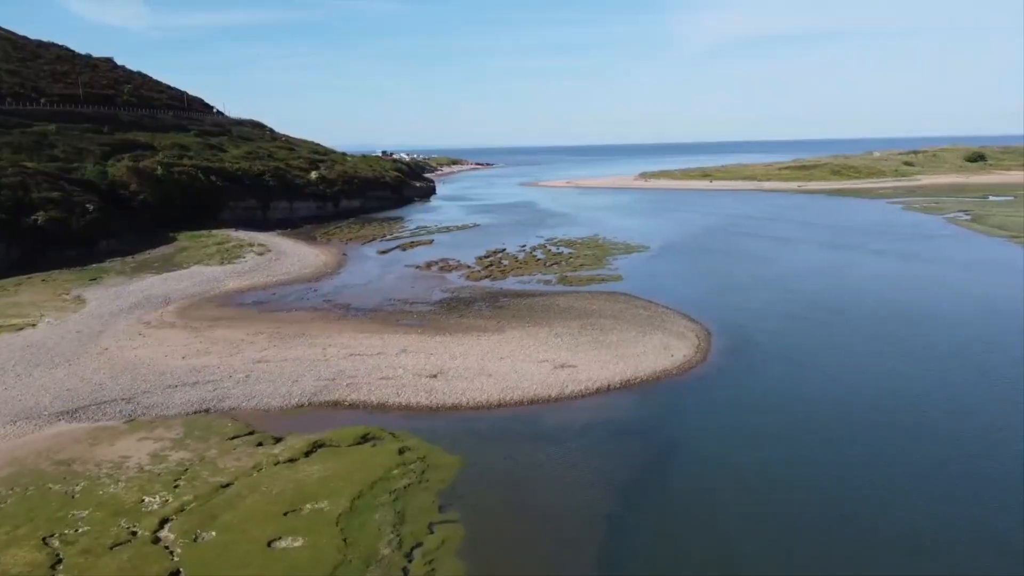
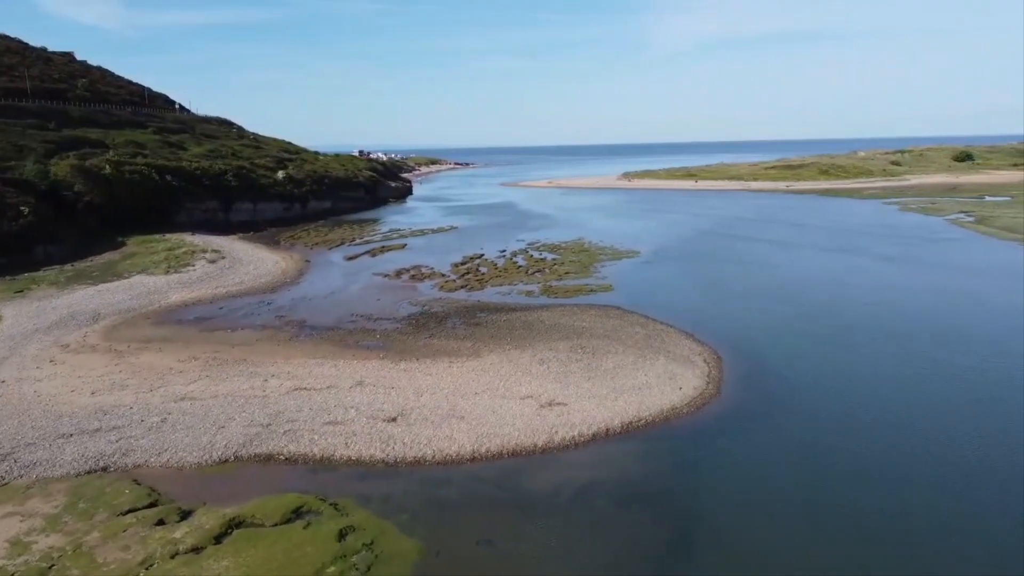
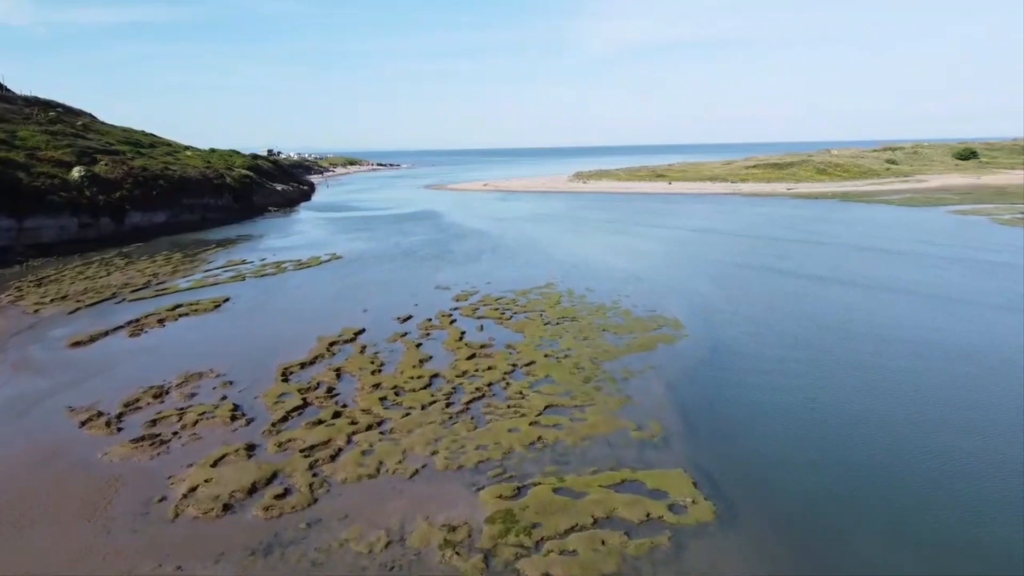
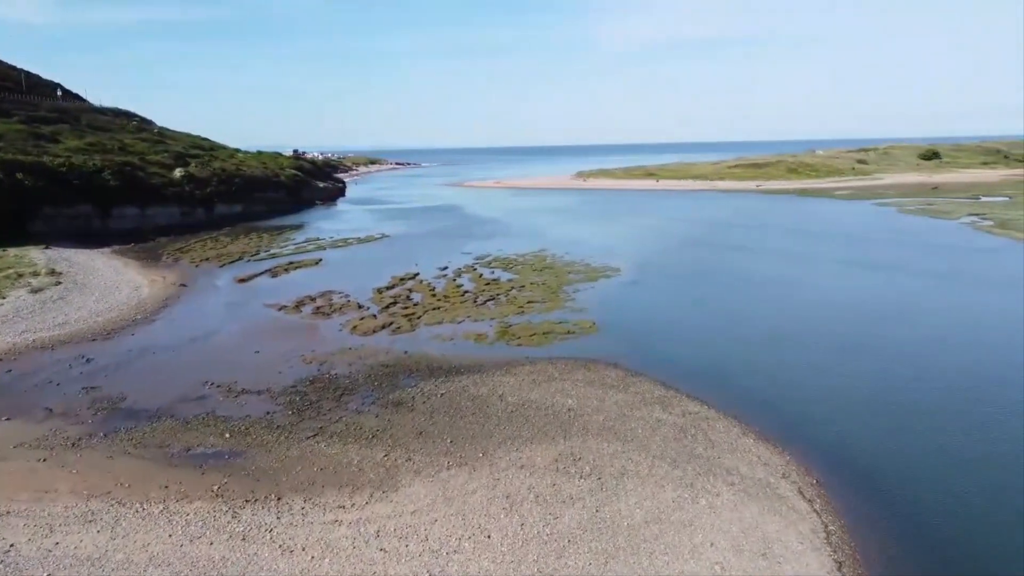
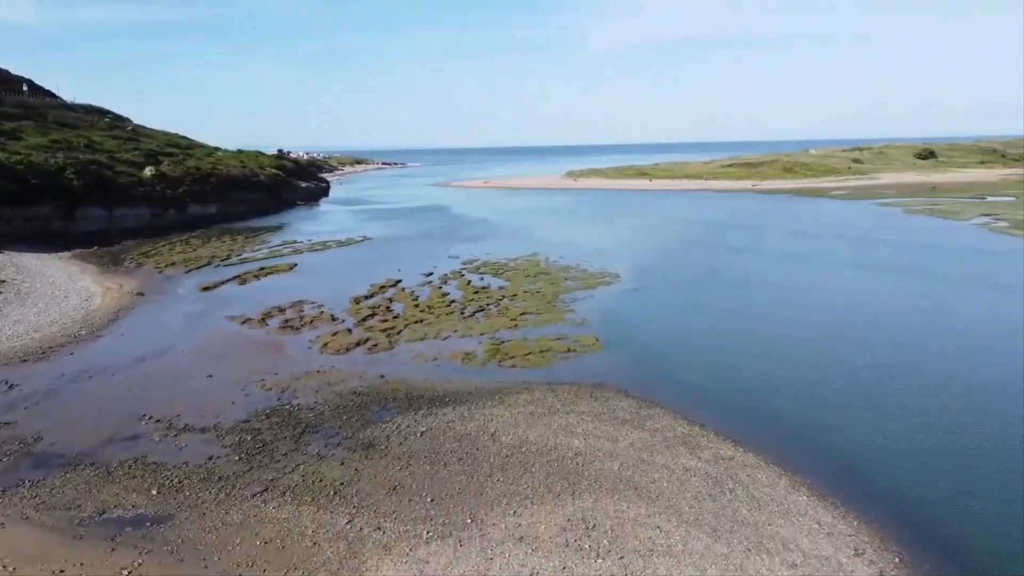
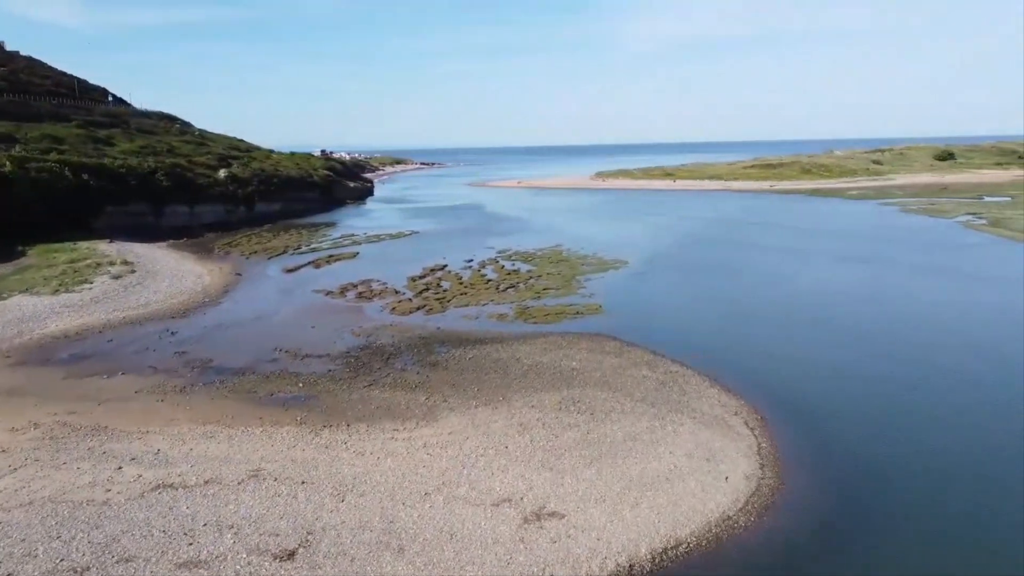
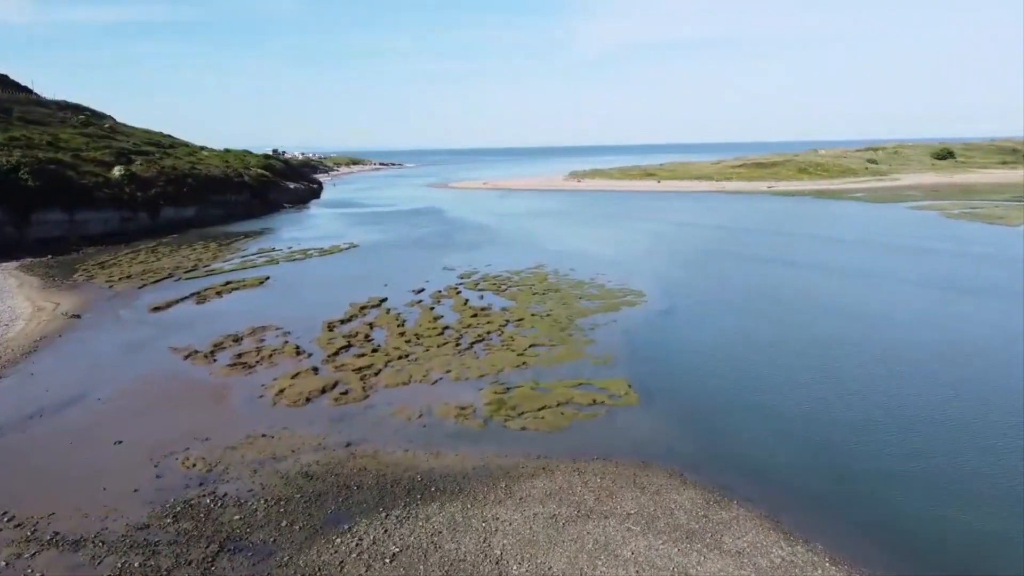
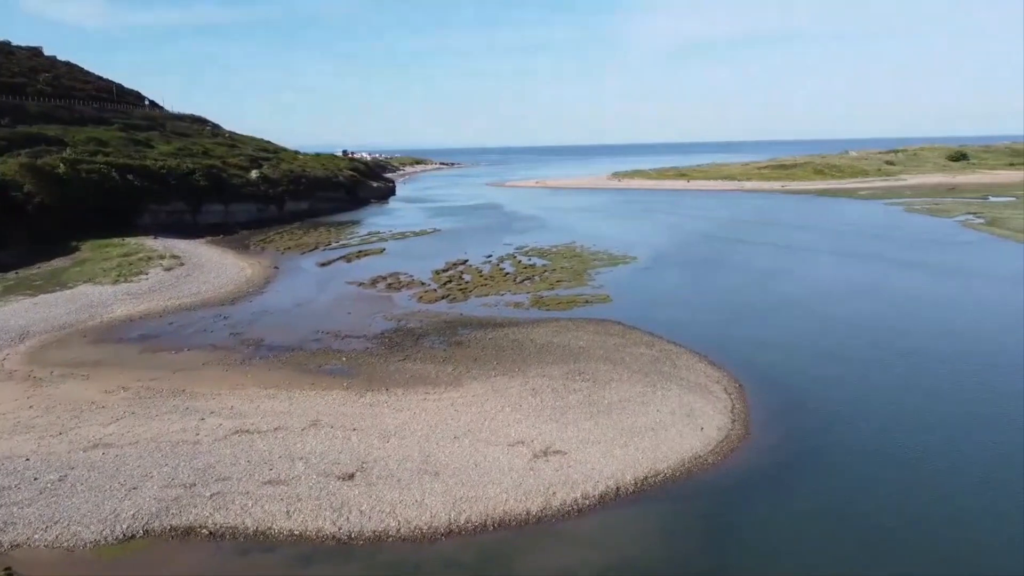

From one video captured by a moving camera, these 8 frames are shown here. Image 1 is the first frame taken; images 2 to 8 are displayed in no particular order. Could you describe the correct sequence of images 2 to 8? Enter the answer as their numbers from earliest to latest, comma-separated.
2, 8, 6, 4, 5, 7, 3
